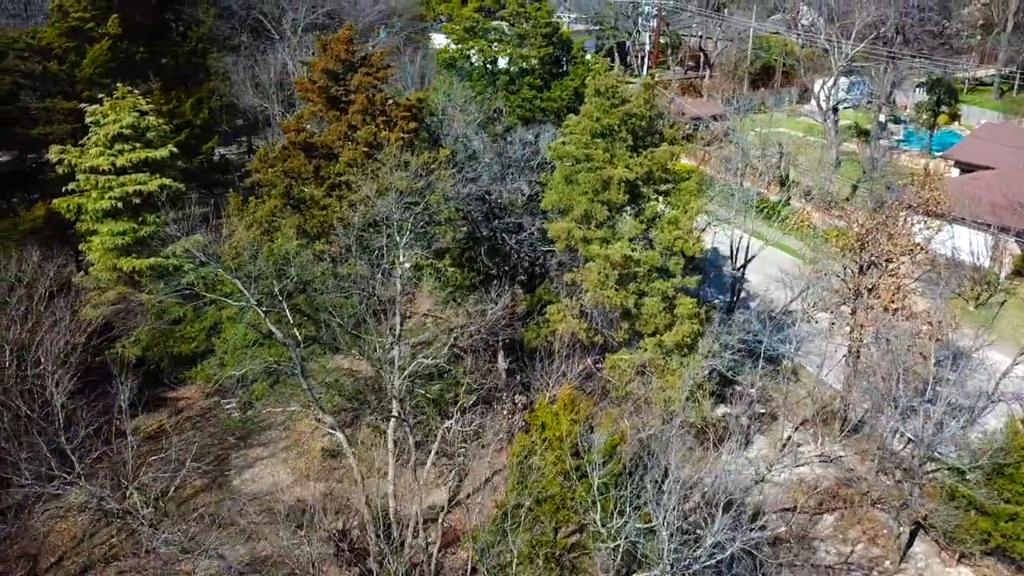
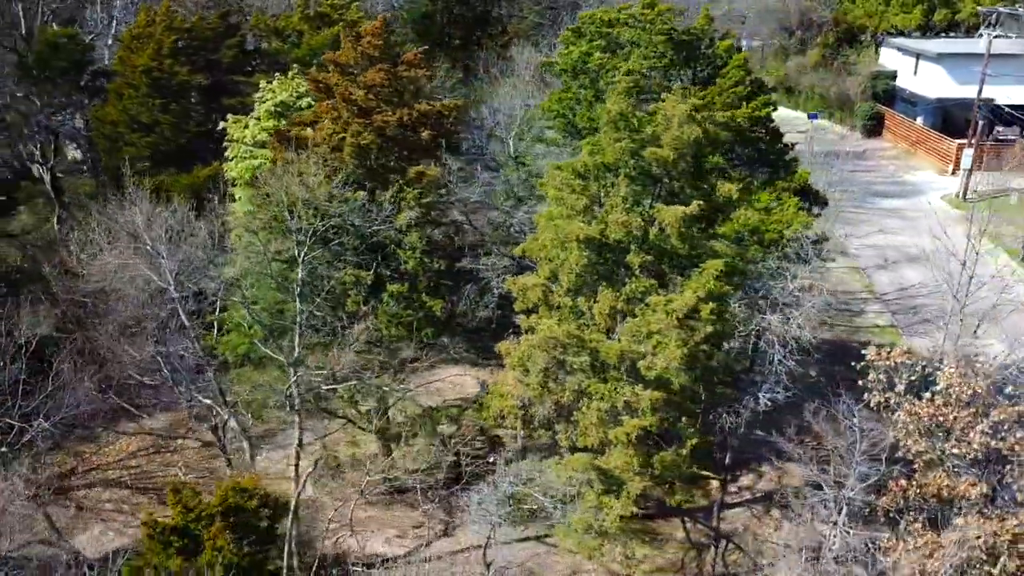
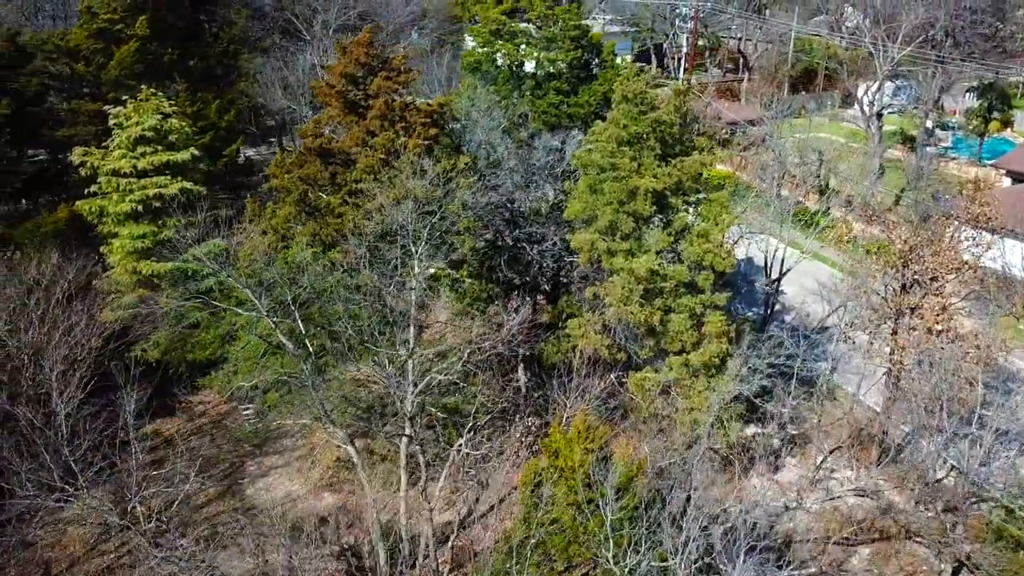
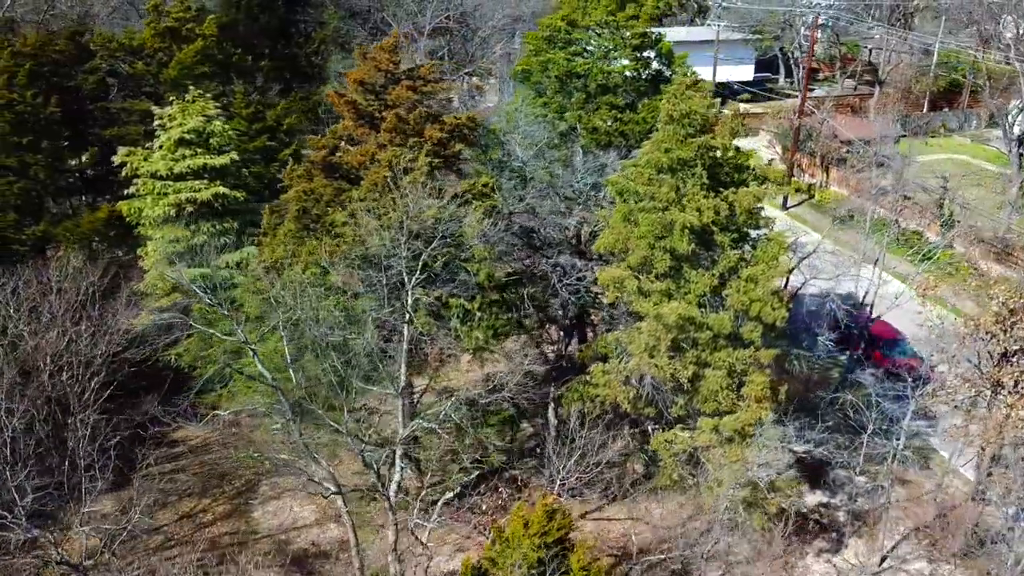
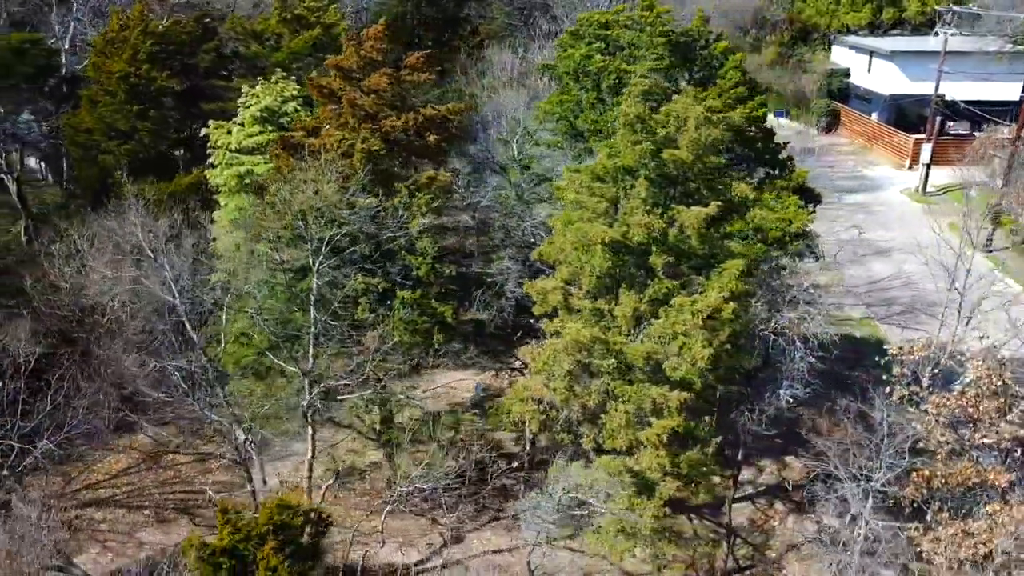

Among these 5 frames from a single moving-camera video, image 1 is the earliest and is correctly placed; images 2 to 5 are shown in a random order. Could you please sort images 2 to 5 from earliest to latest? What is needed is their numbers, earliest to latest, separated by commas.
3, 4, 5, 2
